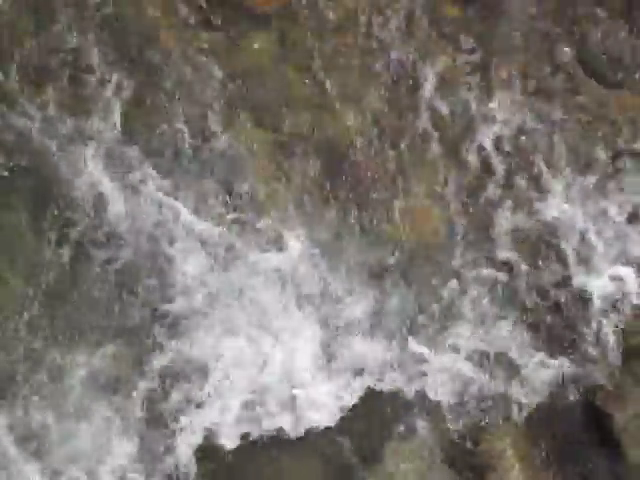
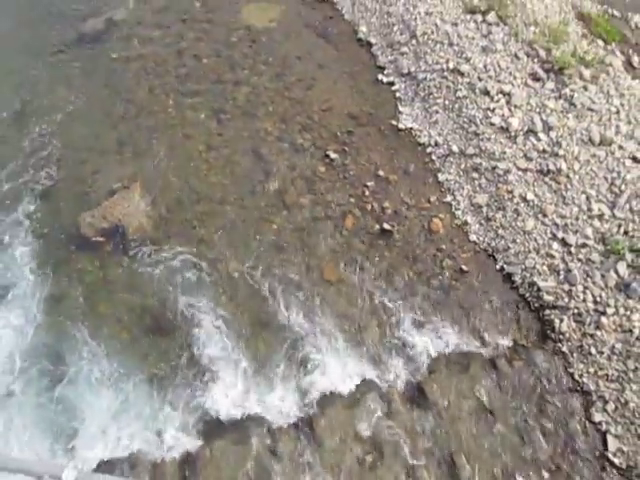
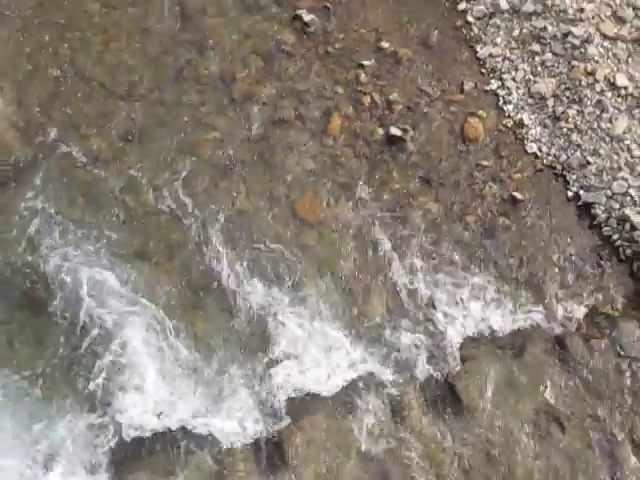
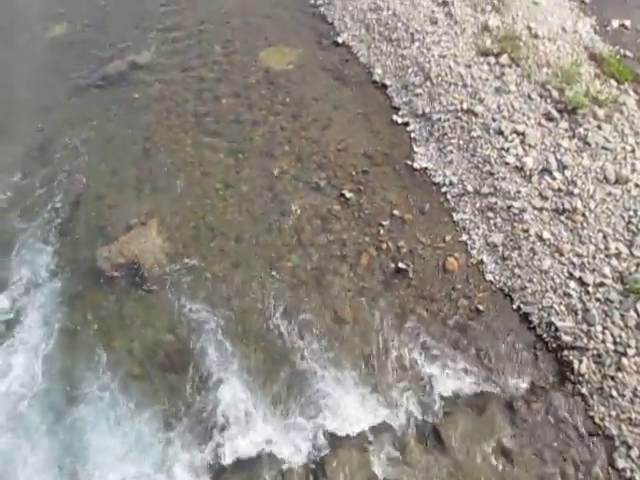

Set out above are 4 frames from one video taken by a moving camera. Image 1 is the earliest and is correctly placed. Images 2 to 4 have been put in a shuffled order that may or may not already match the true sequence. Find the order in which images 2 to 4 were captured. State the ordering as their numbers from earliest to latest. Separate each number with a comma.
3, 2, 4
